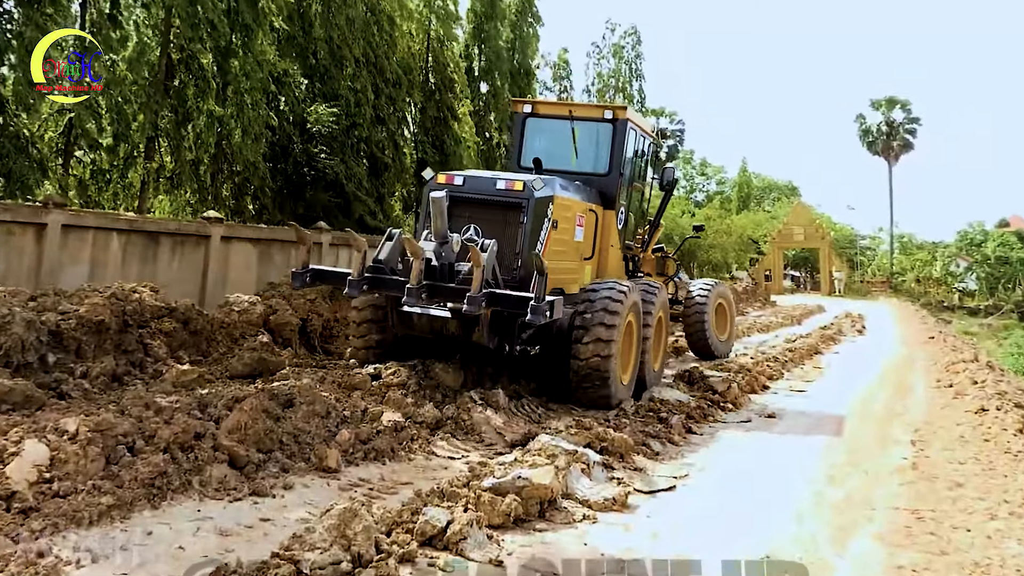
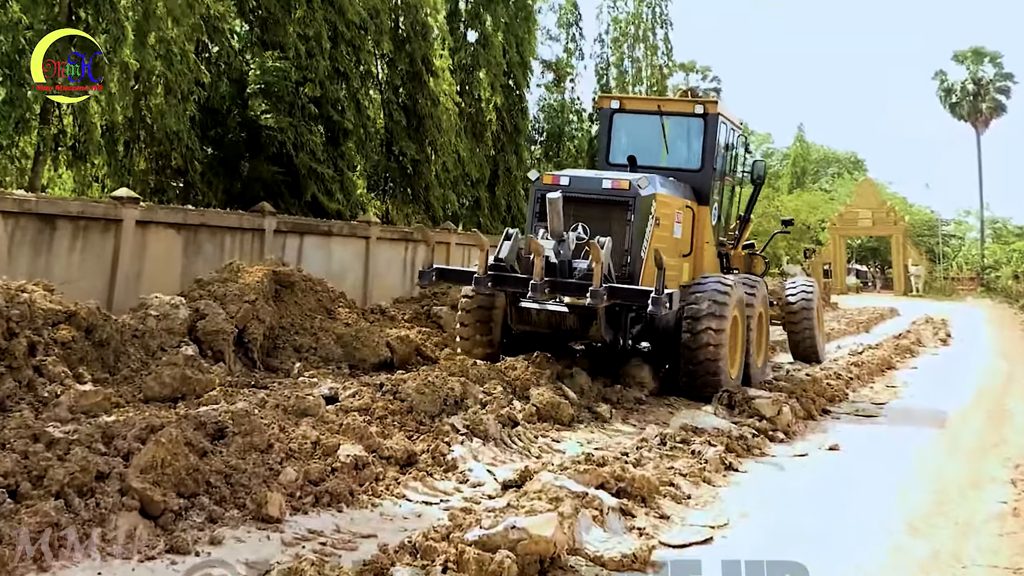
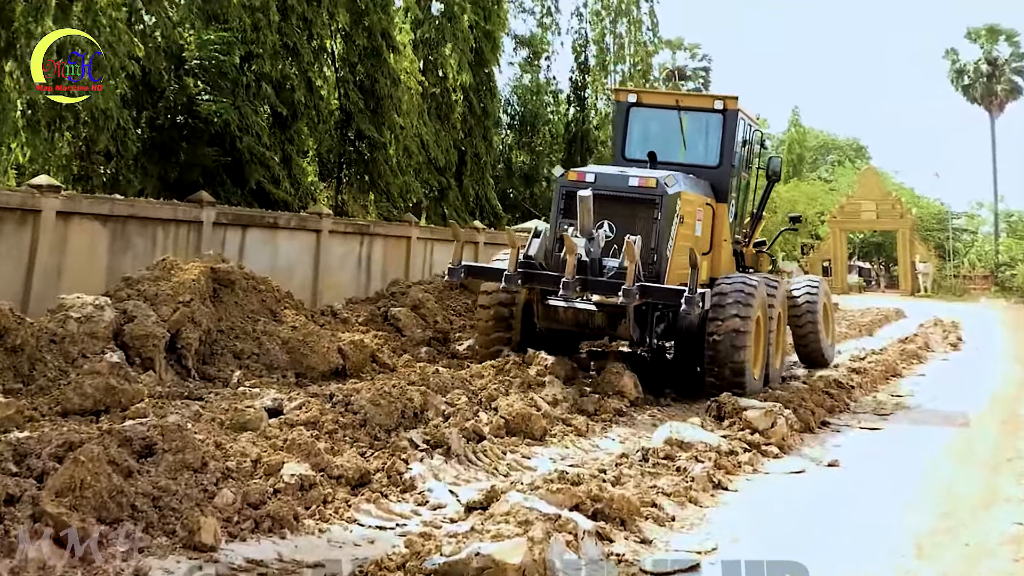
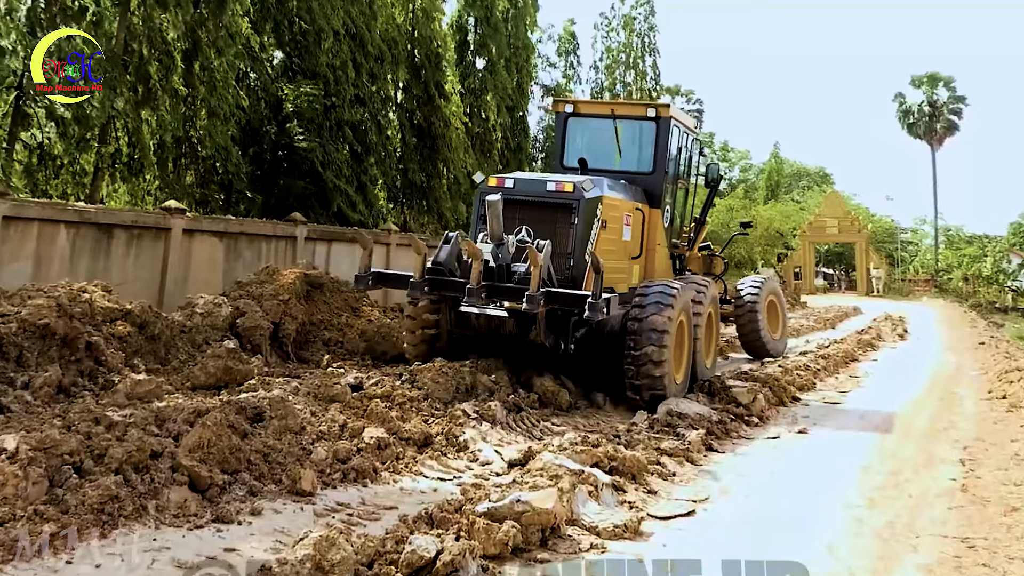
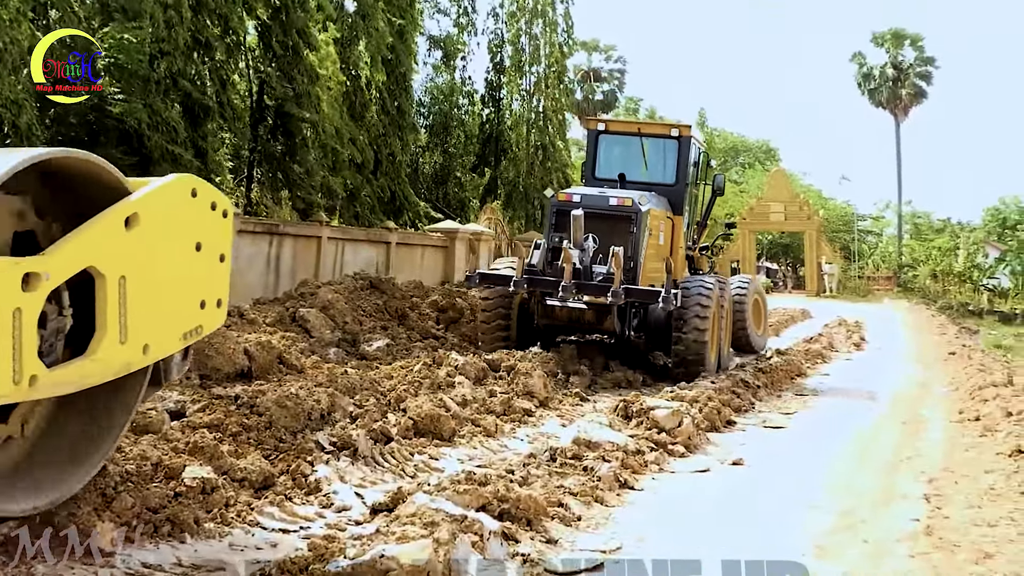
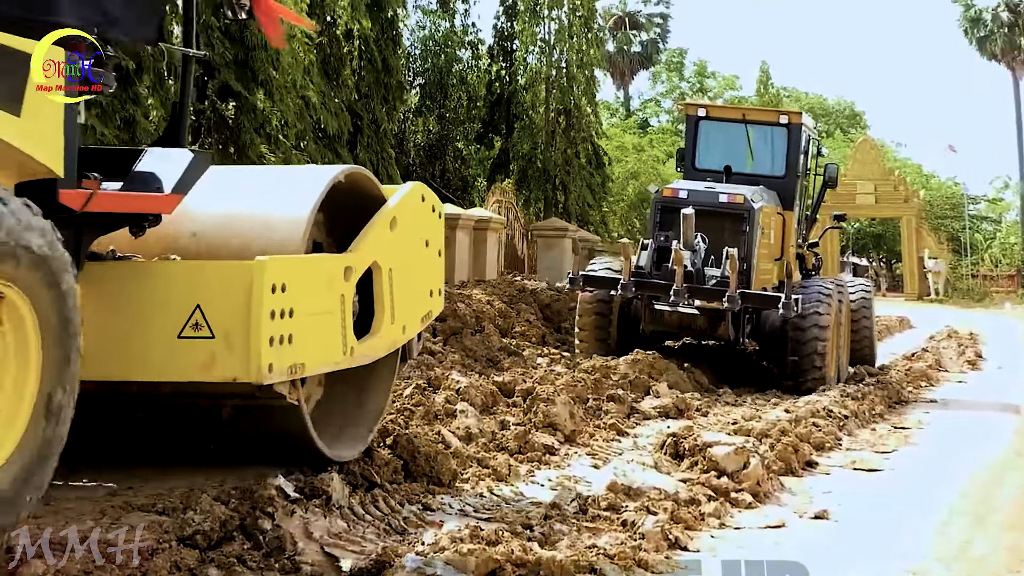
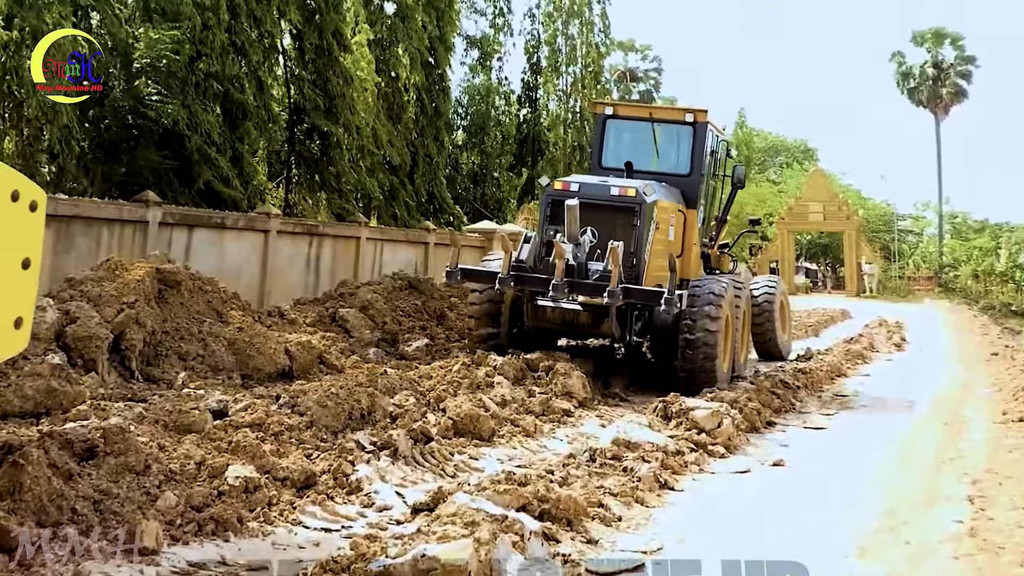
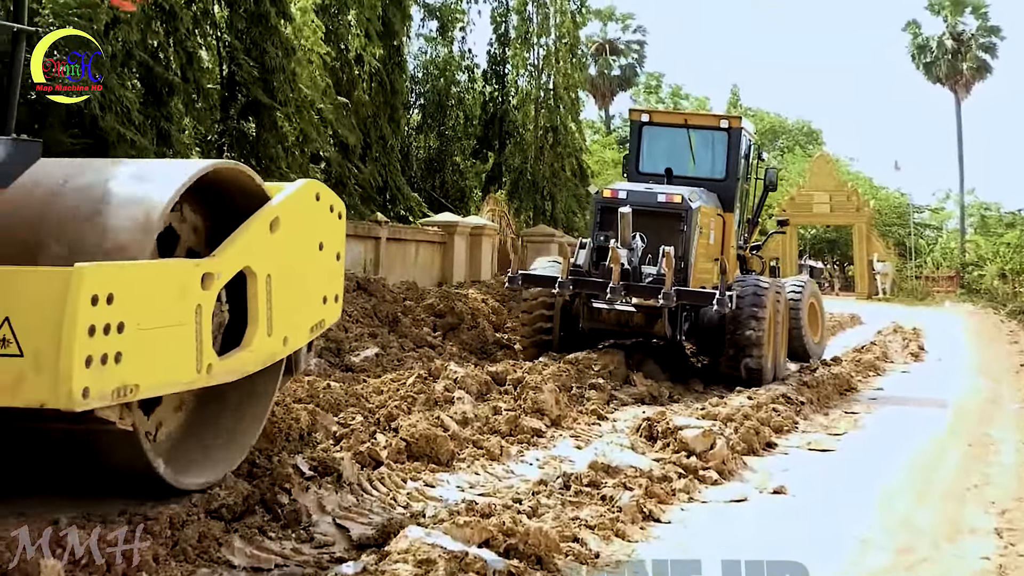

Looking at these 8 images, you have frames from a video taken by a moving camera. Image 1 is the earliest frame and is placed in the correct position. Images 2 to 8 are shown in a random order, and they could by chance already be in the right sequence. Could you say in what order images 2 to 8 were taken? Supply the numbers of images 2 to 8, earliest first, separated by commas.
4, 2, 3, 7, 5, 8, 6
